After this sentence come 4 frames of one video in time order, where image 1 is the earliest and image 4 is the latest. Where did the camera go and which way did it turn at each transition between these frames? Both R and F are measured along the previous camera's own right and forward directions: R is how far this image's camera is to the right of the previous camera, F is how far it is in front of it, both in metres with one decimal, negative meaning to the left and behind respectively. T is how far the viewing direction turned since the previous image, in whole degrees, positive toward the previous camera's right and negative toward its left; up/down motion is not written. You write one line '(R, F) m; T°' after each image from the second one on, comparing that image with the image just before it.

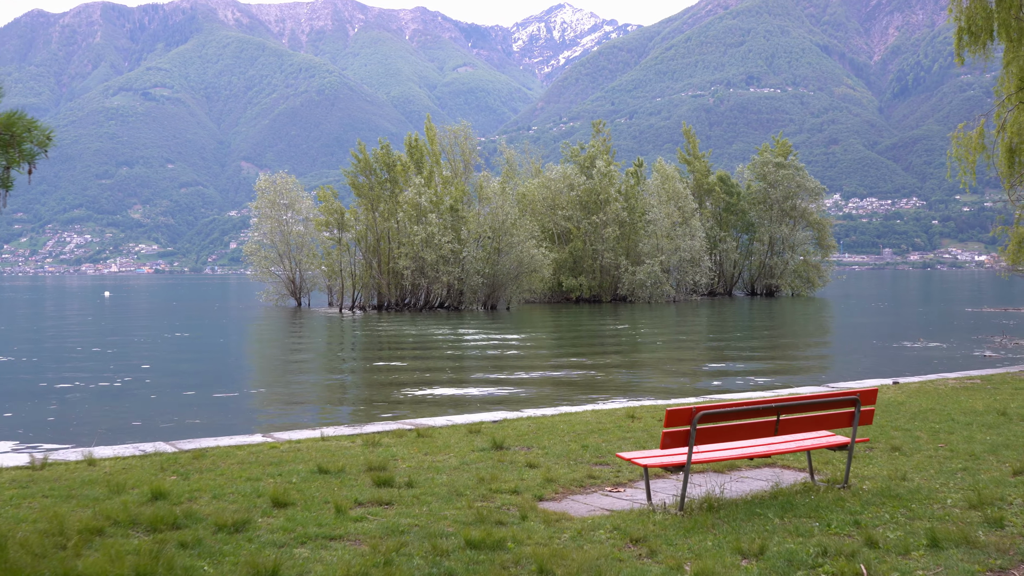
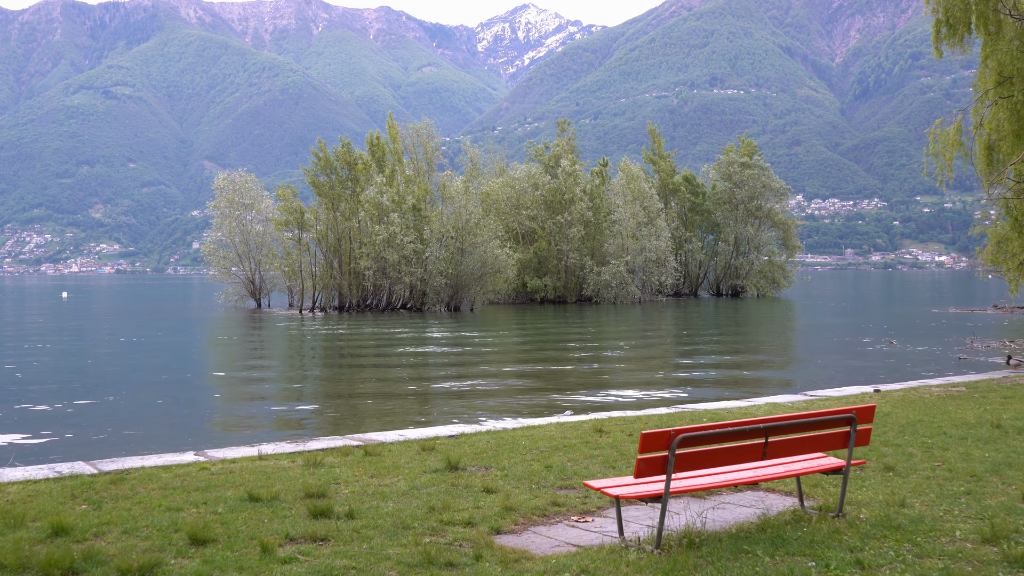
(+0.1, +1.0) m; +2°
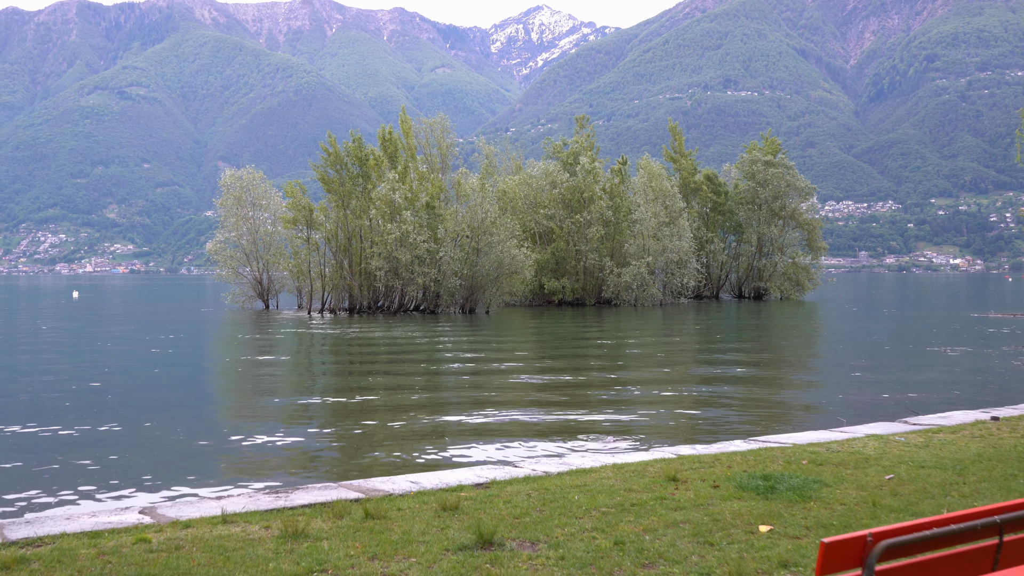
(-0.4, +2.8) m; -1°
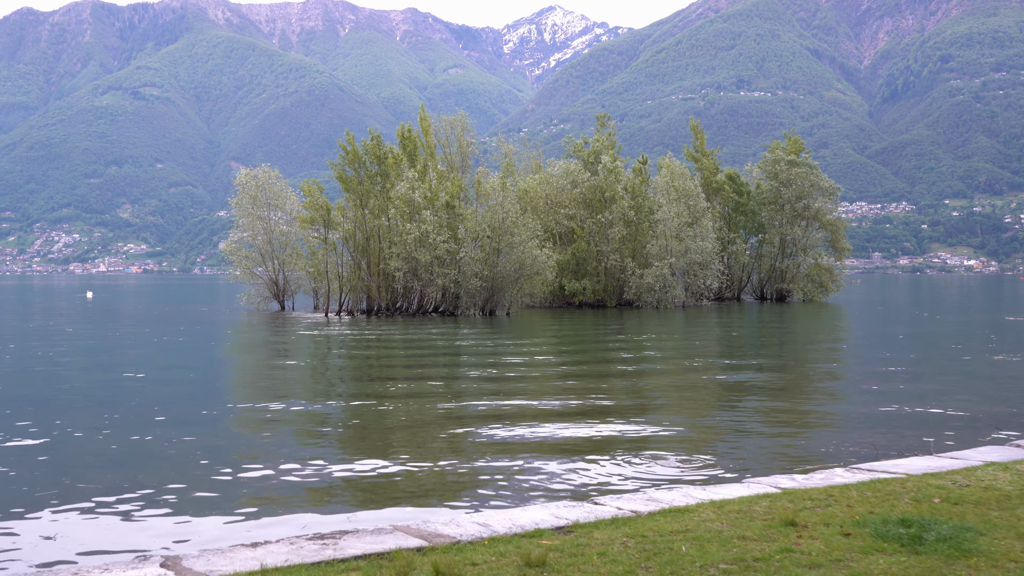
(-0.8, +1.4) m; -1°
